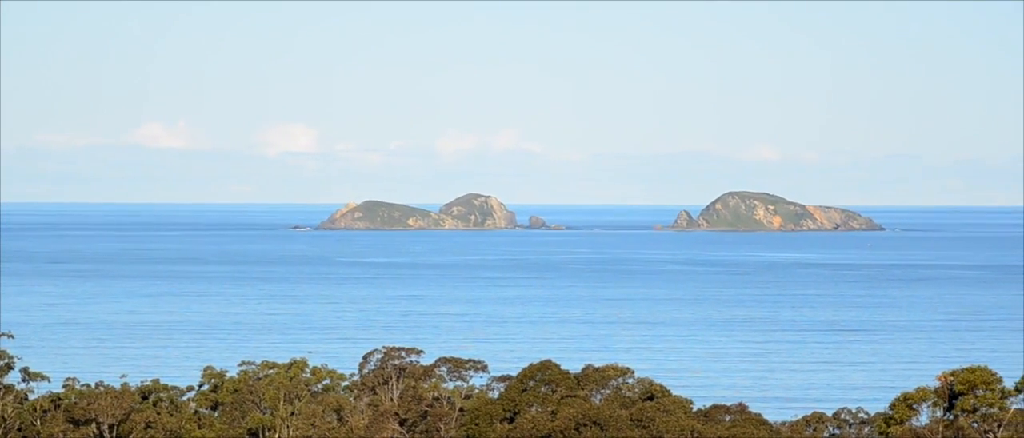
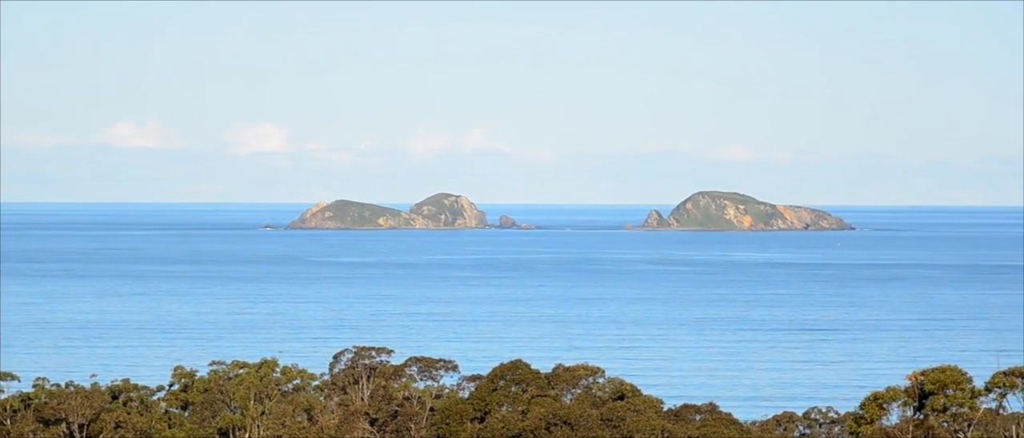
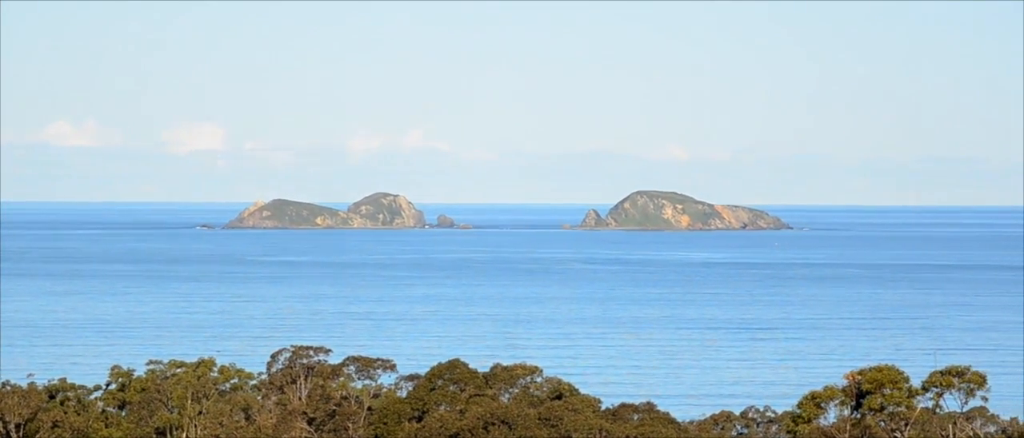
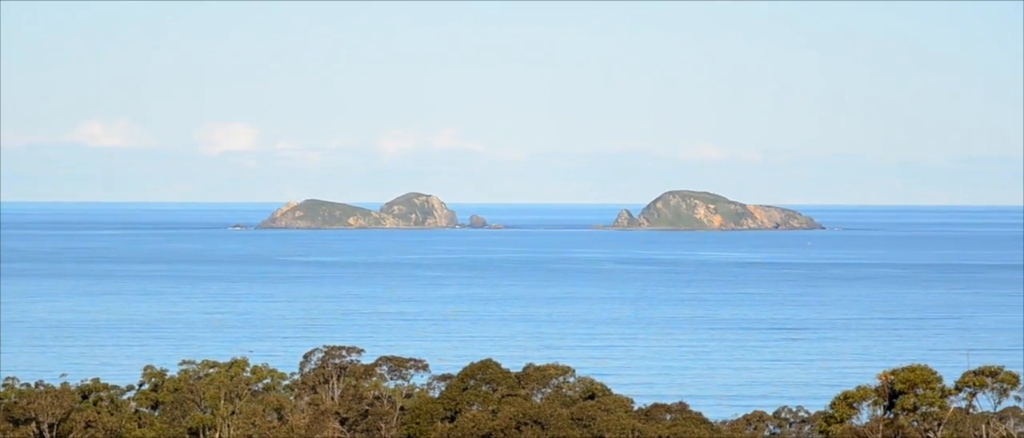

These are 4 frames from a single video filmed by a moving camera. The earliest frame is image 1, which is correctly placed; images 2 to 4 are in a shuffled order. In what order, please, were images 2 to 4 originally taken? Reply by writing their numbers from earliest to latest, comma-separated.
2, 4, 3
